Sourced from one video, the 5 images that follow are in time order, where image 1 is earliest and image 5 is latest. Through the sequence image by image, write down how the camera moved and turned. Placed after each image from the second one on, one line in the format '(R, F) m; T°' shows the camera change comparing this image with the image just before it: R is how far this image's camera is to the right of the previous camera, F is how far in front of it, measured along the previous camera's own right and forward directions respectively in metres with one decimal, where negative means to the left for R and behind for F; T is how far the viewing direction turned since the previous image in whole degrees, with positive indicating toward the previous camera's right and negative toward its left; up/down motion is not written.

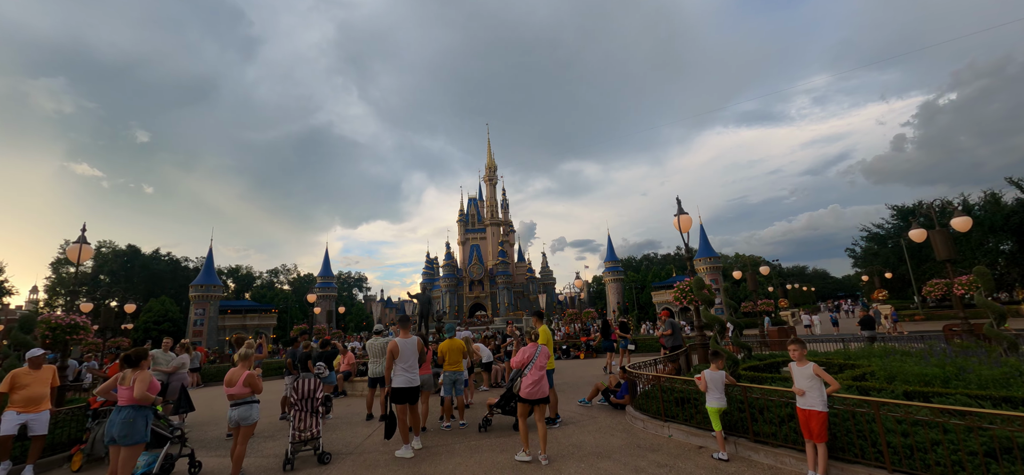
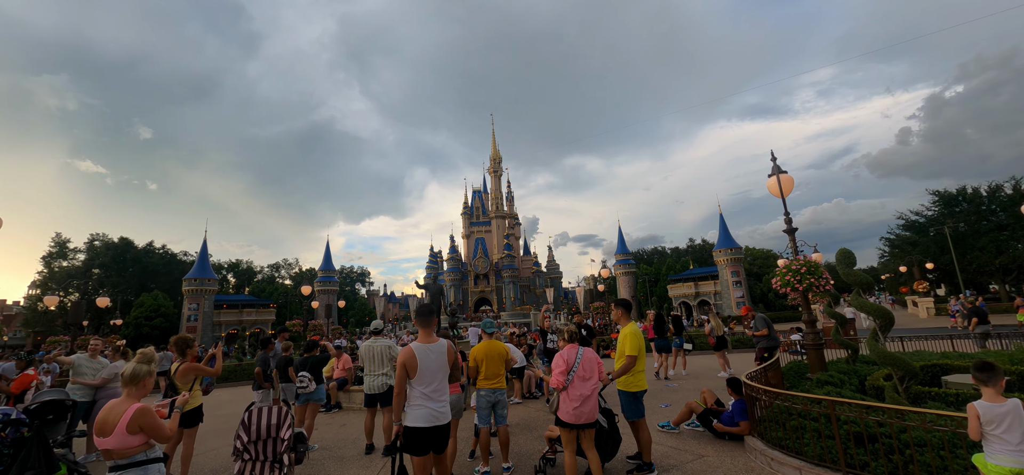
(-0.8, +2.7) m; 0°
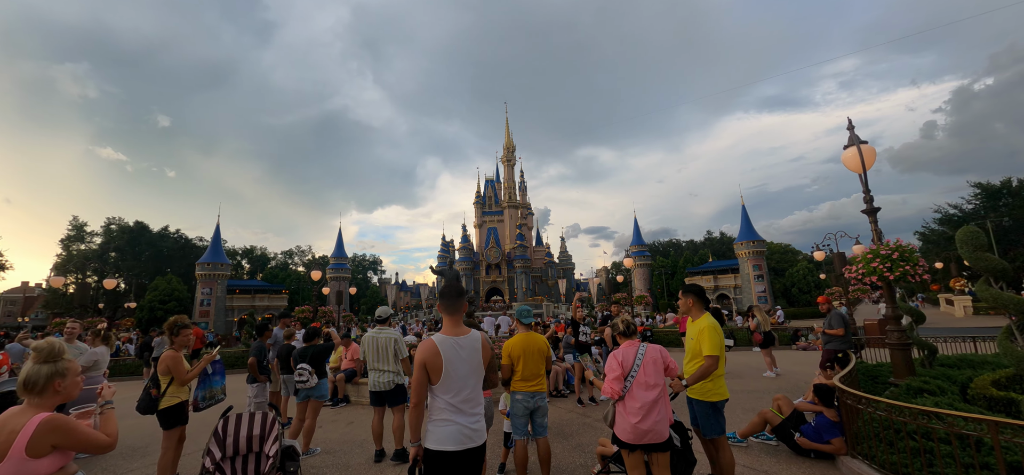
(-0.3, +1.1) m; -1°
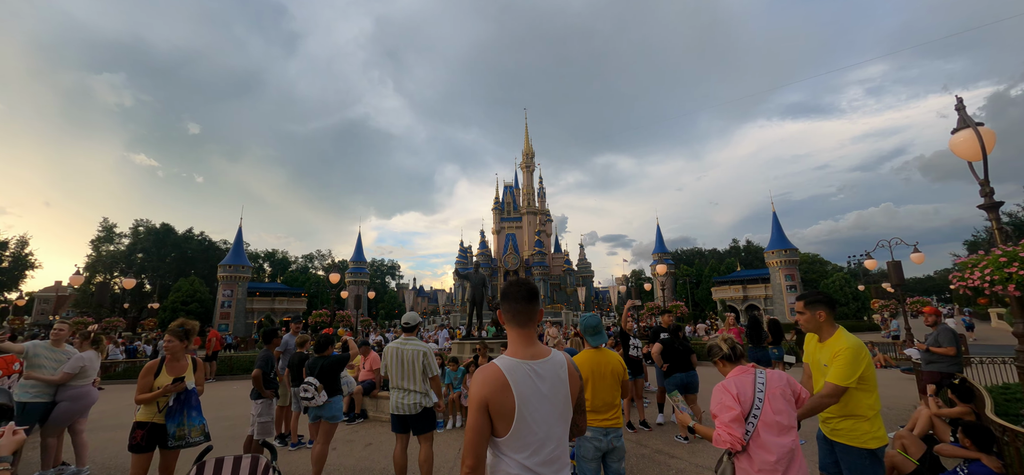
(-0.4, +1.0) m; -2°
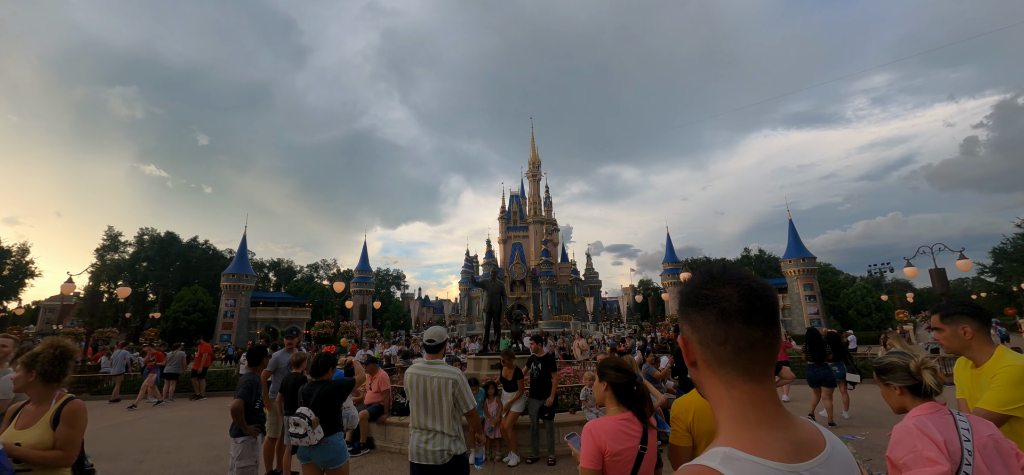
(-0.4, +1.1) m; -1°
